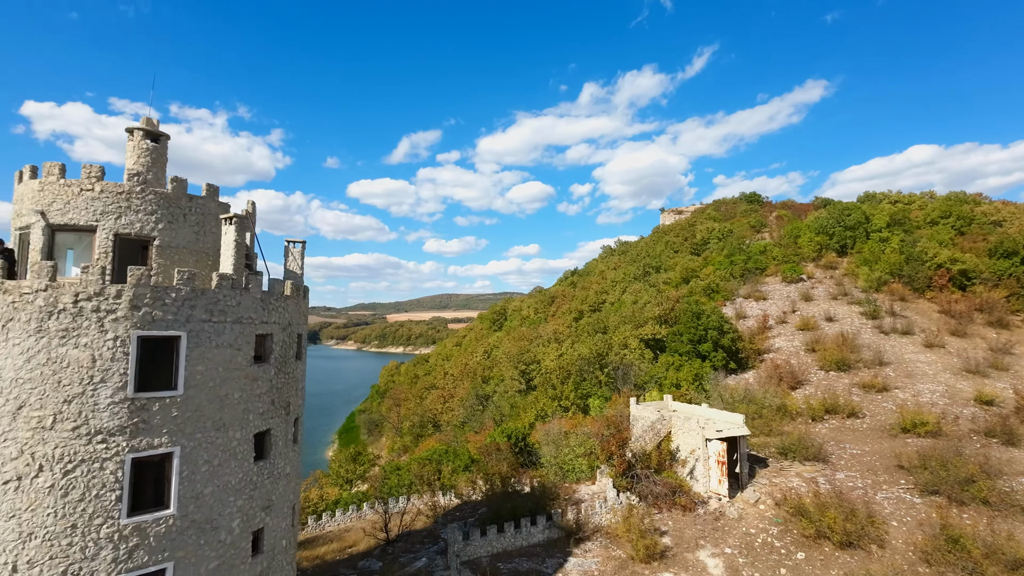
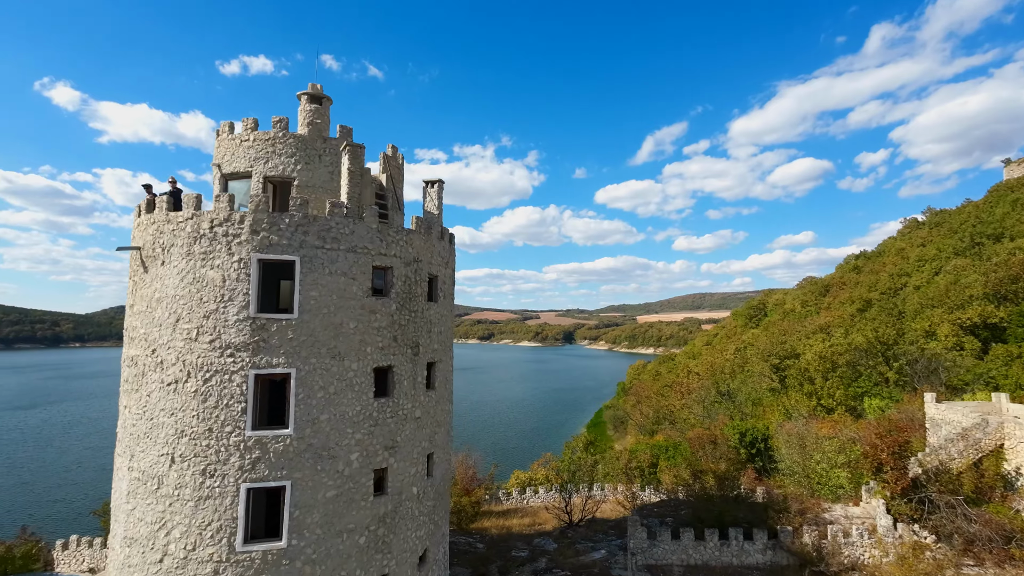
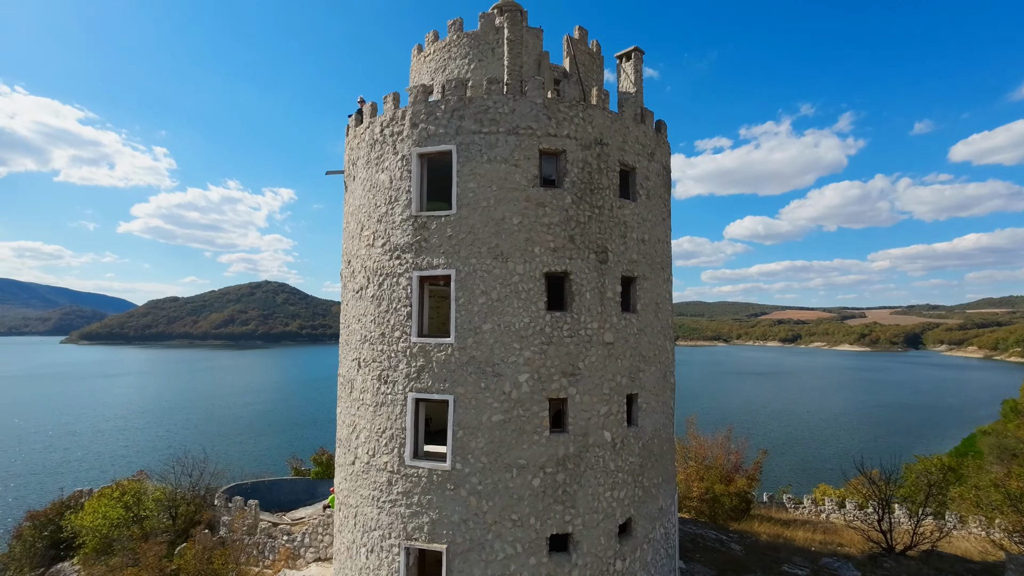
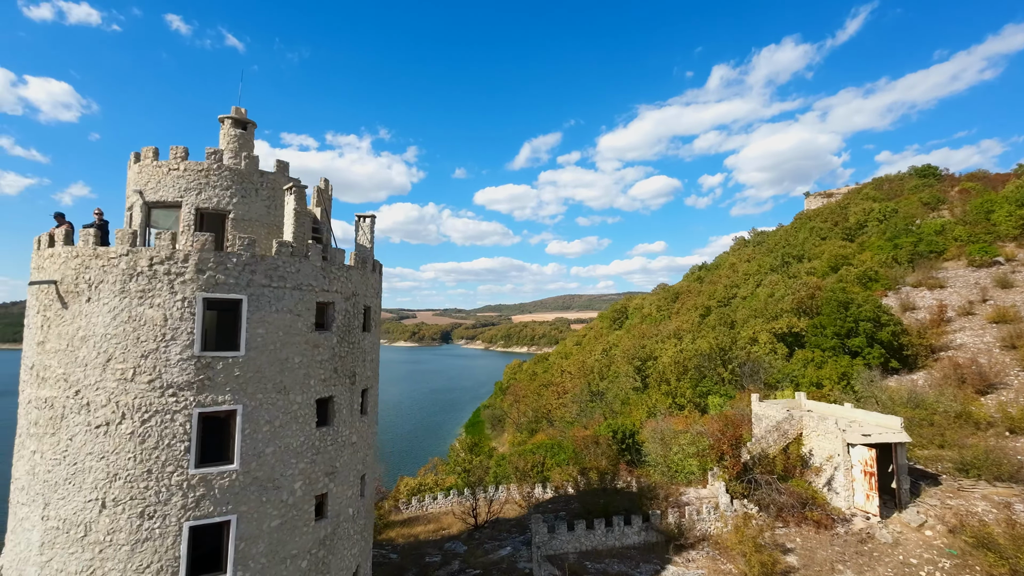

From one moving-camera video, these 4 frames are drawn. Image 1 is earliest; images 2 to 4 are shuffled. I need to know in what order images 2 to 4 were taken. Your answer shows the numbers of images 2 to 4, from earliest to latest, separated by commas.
4, 2, 3
